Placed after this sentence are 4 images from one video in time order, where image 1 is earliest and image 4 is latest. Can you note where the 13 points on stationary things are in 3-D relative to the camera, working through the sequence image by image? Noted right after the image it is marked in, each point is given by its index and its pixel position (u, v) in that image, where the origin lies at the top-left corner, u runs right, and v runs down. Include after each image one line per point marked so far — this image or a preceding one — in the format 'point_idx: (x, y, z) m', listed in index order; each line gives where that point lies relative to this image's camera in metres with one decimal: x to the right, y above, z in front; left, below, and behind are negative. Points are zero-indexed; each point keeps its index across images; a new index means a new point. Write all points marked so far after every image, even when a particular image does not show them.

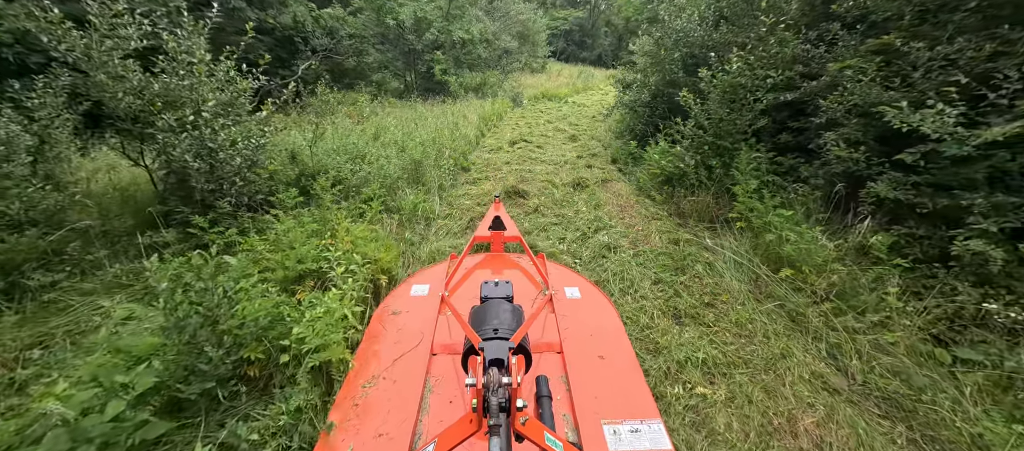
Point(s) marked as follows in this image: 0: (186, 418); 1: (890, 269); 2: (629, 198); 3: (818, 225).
0: (-1.3, -0.7, +1.6) m
1: (+2.5, -0.3, +2.5) m
2: (+1.5, +0.4, +4.7) m
3: (+2.4, 0.0, +3.0) m
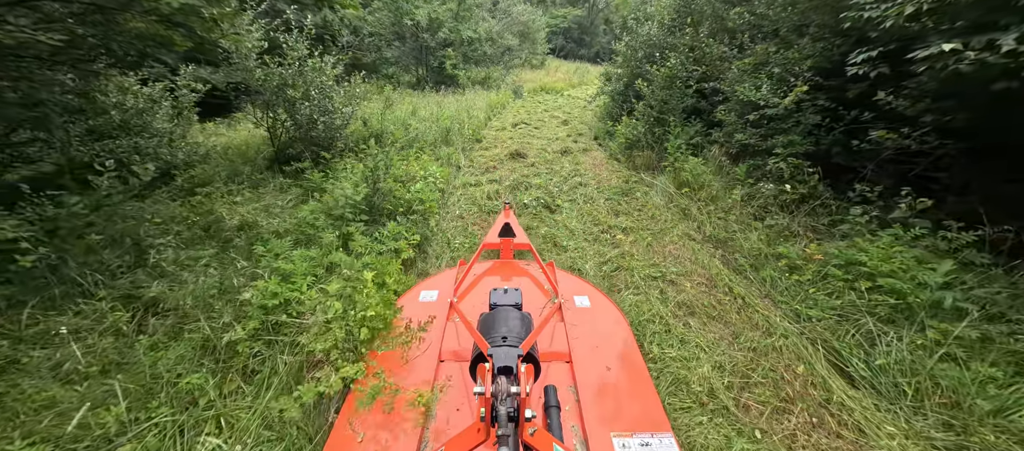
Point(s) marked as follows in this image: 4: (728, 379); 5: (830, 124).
0: (-1.2, 0.0, +3.3) m
1: (+2.5, +0.5, +4.2) m
2: (+1.5, +1.1, +6.5) m
3: (+2.5, +0.8, +4.7) m
4: (+1.2, -0.9, +2.2) m
5: (+3.2, +1.0, +3.7) m
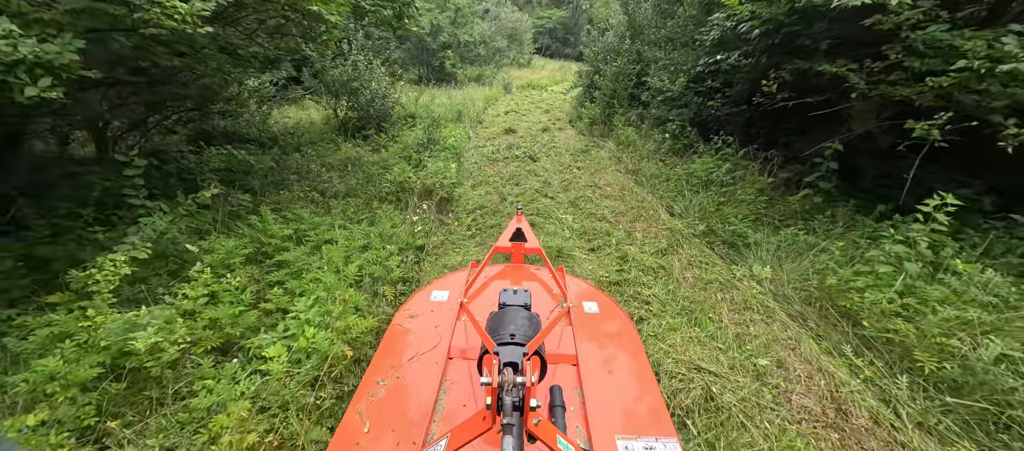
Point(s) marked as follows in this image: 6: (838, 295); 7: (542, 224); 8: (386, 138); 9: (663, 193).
0: (-1.3, +1.0, +5.6) m
1: (+2.5, +1.5, +6.6) m
2: (+1.4, +2.2, +8.9) m
3: (+2.4, +1.8, +7.1) m
4: (+1.2, +0.1, +4.6) m
5: (+3.1, +2.0, +6.2) m
6: (+2.2, -0.5, +2.6) m
7: (+0.3, 0.0, +4.2) m
8: (-2.2, +1.5, +6.5) m
9: (+2.0, +0.4, +5.0) m
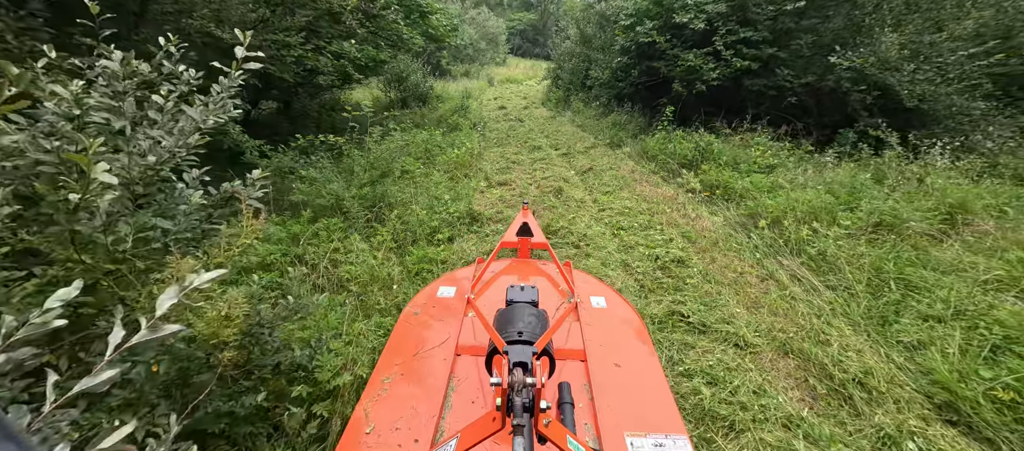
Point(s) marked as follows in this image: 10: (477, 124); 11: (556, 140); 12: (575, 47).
0: (-1.3, +2.9, +9.9) m
1: (+2.4, +3.4, +11.1) m
2: (+1.1, +4.1, +13.3) m
3: (+2.2, +3.7, +11.6) m
4: (+1.3, +2.0, +9.0) m
5: (+3.0, +4.0, +10.8) m
6: (+2.5, +1.4, +7.1) m
7: (+0.4, +1.9, +8.5) m
8: (-2.2, +3.3, +10.7) m
9: (+2.0, +2.3, +9.4) m
10: (-0.8, +2.5, +9.3) m
11: (+1.1, +2.0, +8.9) m
12: (+2.2, +6.5, +13.8) m
